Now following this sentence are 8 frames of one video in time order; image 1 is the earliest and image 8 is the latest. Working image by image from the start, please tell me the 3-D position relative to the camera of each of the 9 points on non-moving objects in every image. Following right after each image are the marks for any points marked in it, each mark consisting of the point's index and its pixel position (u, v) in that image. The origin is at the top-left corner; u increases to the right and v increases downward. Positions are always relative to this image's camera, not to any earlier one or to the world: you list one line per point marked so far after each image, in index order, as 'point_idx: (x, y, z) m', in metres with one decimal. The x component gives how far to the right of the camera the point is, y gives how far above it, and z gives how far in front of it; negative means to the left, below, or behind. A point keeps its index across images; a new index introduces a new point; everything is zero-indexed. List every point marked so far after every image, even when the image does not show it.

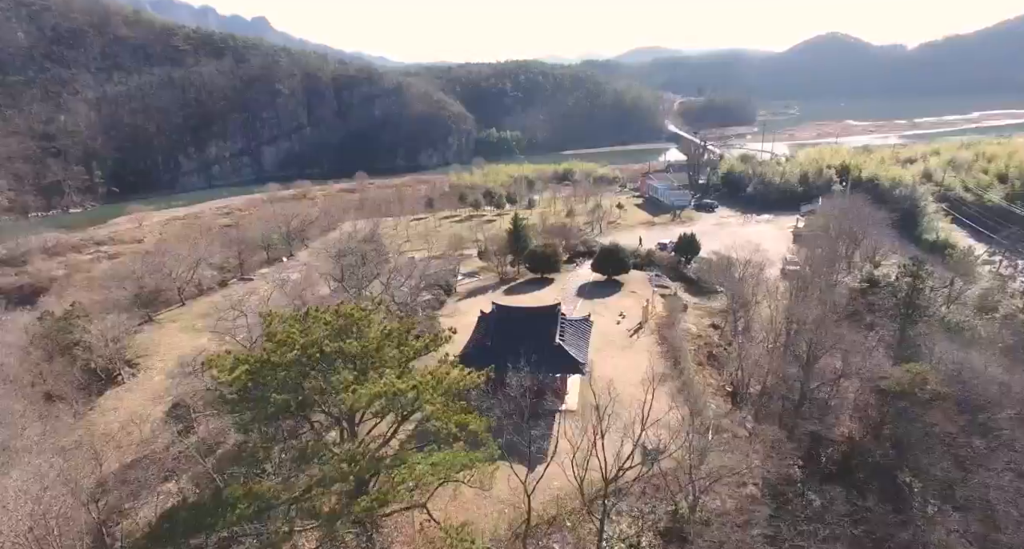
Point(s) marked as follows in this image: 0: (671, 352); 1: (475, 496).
0: (+5.3, -2.7, +19.0) m
1: (-1.7, -5.1, +11.9) m
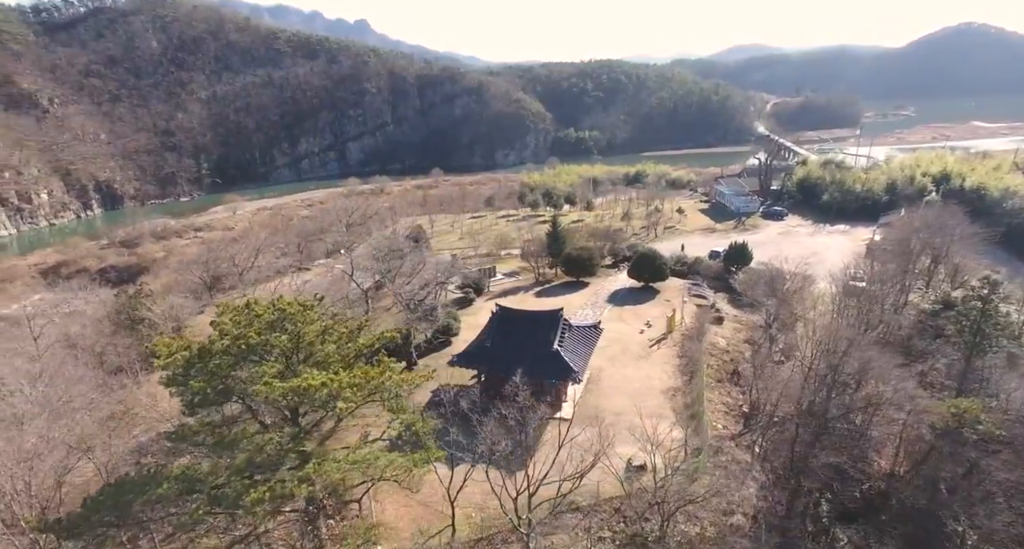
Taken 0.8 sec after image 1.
0: (+5.7, -3.0, +18.2) m
1: (-2.4, -5.1, +12.1) m
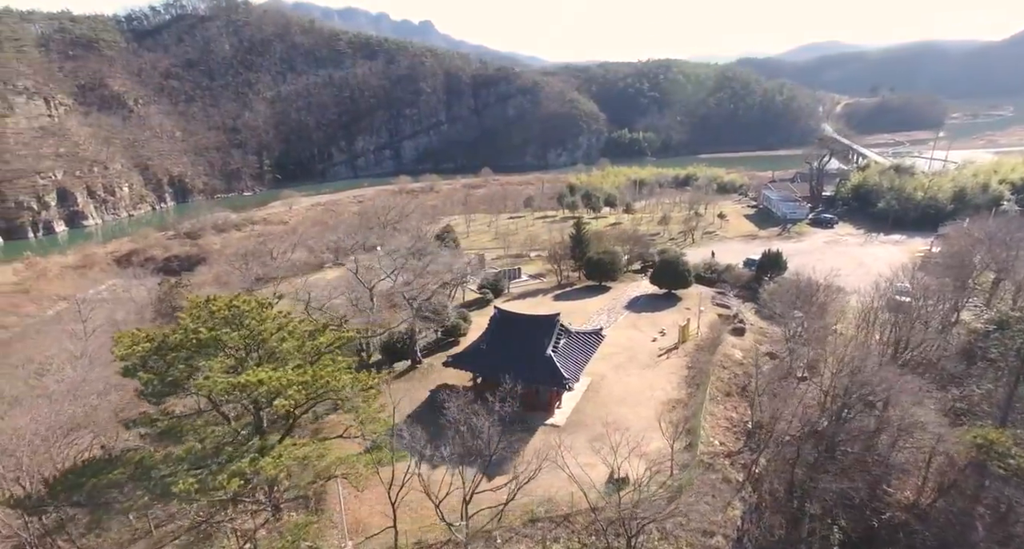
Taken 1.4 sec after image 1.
0: (+5.7, -3.3, +17.6) m
1: (-2.9, -5.1, +12.4) m
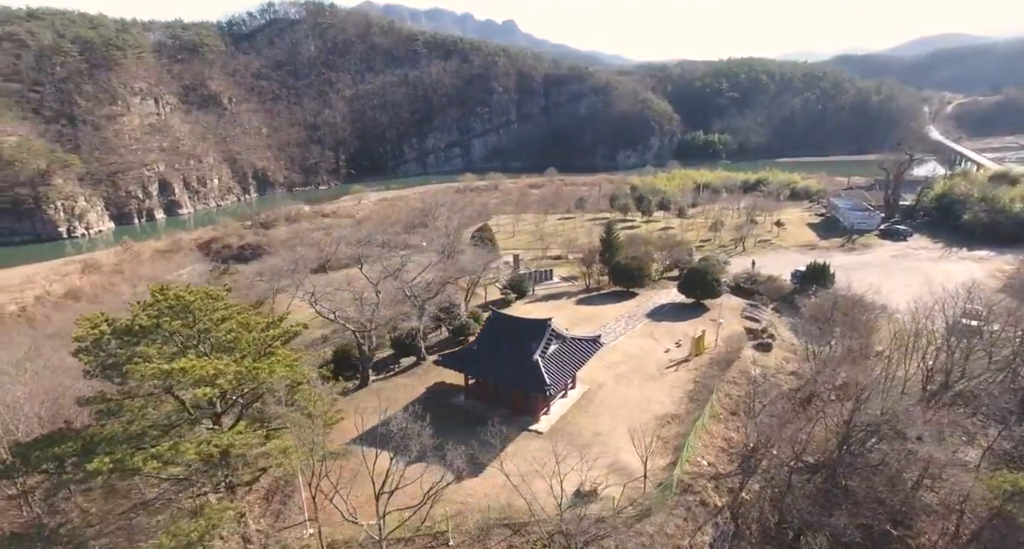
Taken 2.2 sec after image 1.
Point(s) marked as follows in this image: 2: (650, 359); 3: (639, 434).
0: (+5.5, -3.6, +16.8) m
1: (-3.7, -5.0, +12.7) m
2: (+4.7, -2.9, +19.0) m
3: (+3.4, -4.3, +14.8) m
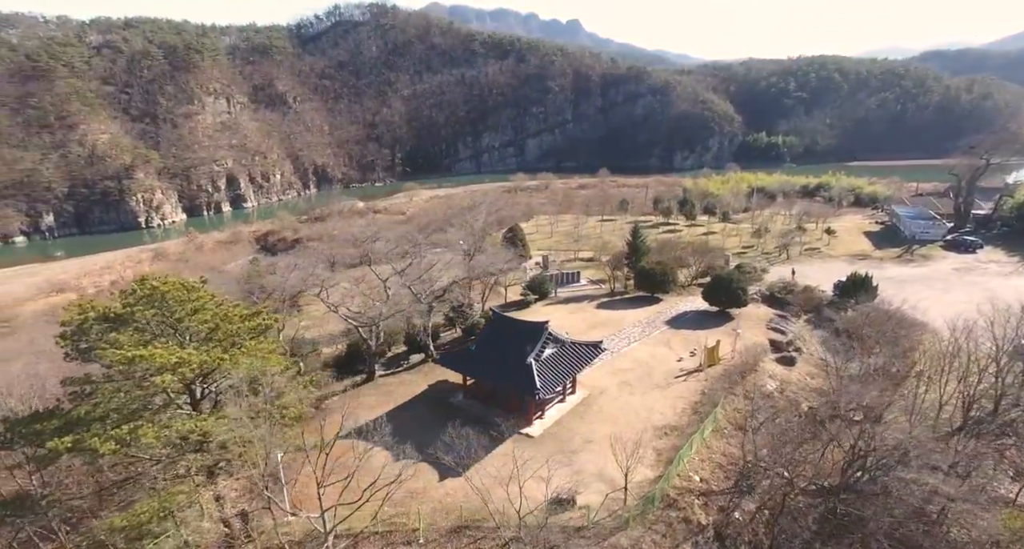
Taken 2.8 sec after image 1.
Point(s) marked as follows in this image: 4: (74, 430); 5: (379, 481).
0: (+5.5, -3.9, +16.2) m
1: (-4.2, -4.9, +13.0) m
2: (+4.9, -3.1, +18.4) m
3: (+3.1, -4.4, +14.4) m
4: (-6.7, -2.3, +8.5) m
5: (-3.1, -4.9, +13.1) m
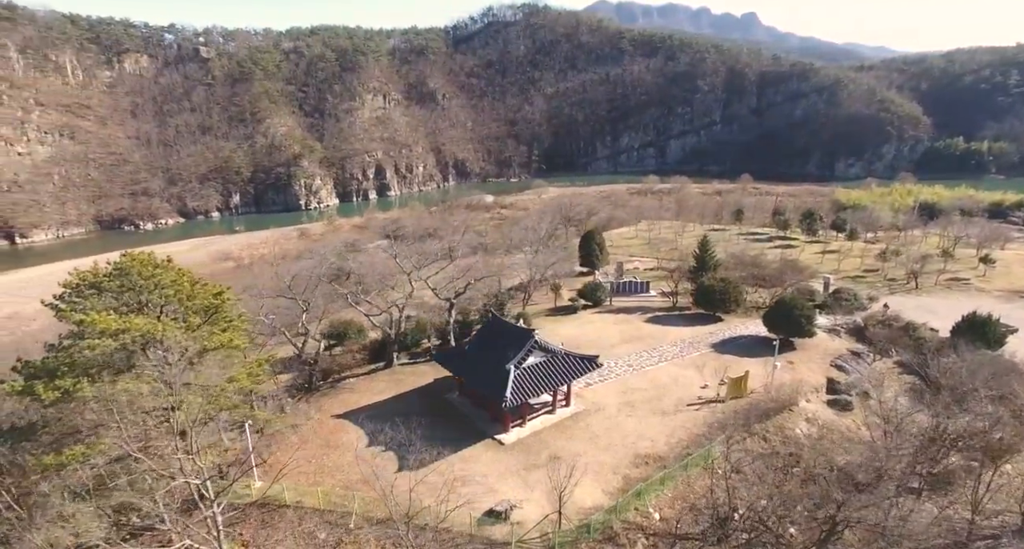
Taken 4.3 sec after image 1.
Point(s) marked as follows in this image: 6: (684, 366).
0: (+4.9, -4.4, +14.7) m
1: (-5.3, -4.6, +14.1) m
2: (+5.0, -3.6, +17.0) m
3: (+2.2, -4.8, +13.6) m
4: (-8.6, -1.8, +10.4) m
5: (-4.2, -4.7, +13.9) m
6: (+5.8, -3.1, +18.8) m
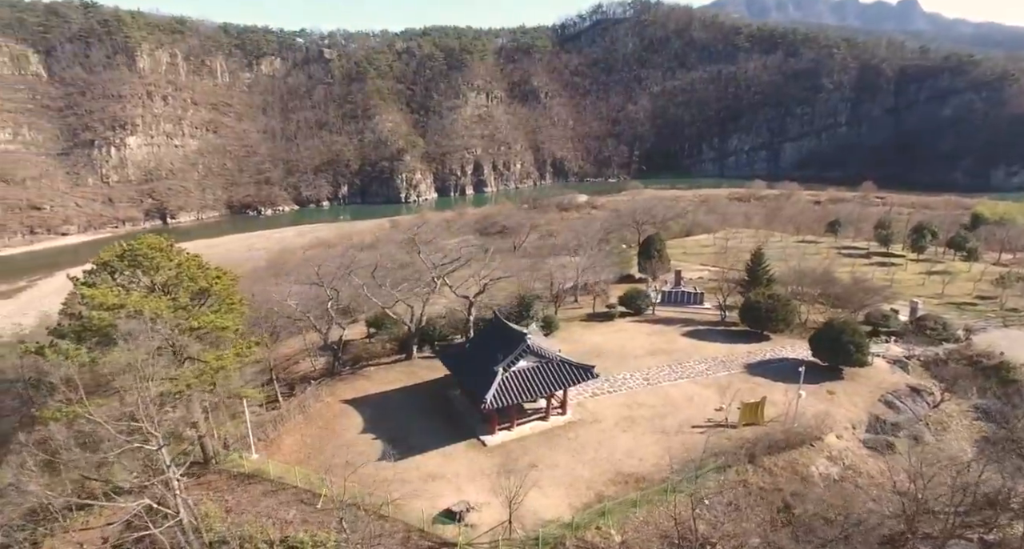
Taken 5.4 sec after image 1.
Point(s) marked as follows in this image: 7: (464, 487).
0: (+4.4, -4.7, +13.8) m
1: (-5.7, -4.3, +15.0) m
2: (+5.0, -4.0, +16.0) m
3: (+1.5, -4.9, +13.2) m
4: (-9.5, -1.3, +11.9) m
5: (-4.7, -4.5, +14.6) m
6: (+6.1, -3.5, +17.6) m
7: (-1.1, -5.0, +13.0) m
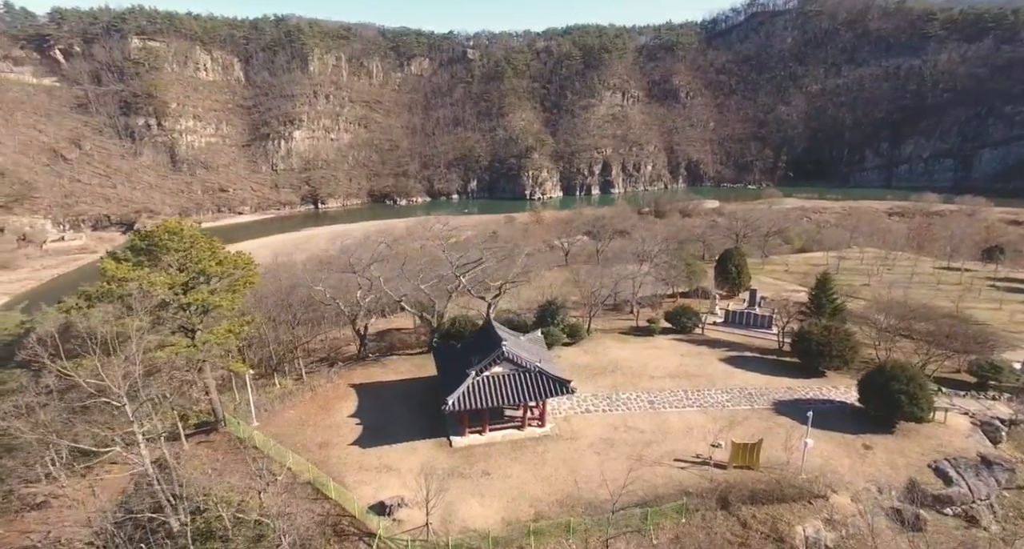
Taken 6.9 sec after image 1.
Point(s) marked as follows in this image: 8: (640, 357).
0: (+3.1, -5.2, +12.6) m
1: (-6.3, -4.0, +16.3) m
2: (+4.3, -4.5, +14.6) m
3: (+0.2, -5.1, +12.7) m
4: (-10.5, -0.6, +14.2) m
5: (-5.5, -4.2, +15.7) m
6: (+5.8, -4.1, +15.9) m
7: (-2.4, -4.9, +13.2) m
8: (+4.6, -3.0, +19.8) m
